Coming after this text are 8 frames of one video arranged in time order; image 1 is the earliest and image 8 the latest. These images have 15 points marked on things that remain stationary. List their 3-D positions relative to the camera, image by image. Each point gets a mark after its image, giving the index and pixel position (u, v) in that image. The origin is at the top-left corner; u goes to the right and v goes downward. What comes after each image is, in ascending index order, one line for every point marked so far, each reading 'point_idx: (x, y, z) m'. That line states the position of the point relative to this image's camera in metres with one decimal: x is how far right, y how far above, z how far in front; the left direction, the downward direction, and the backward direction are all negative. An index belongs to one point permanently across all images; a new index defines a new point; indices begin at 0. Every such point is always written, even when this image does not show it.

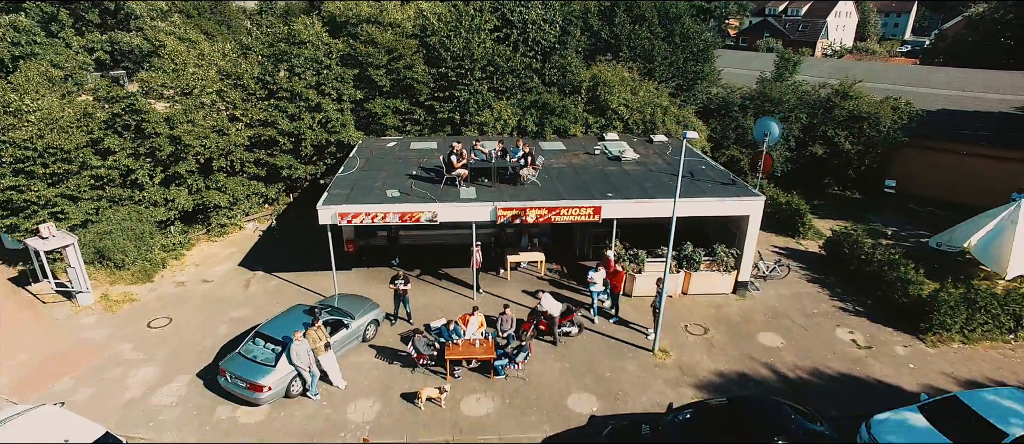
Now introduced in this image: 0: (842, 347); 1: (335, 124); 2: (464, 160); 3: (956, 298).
0: (+7.2, -2.6, +13.7) m
1: (-5.4, +2.9, +19.2) m
2: (-1.1, +1.5, +15.1) m
3: (+9.8, -1.7, +13.9) m
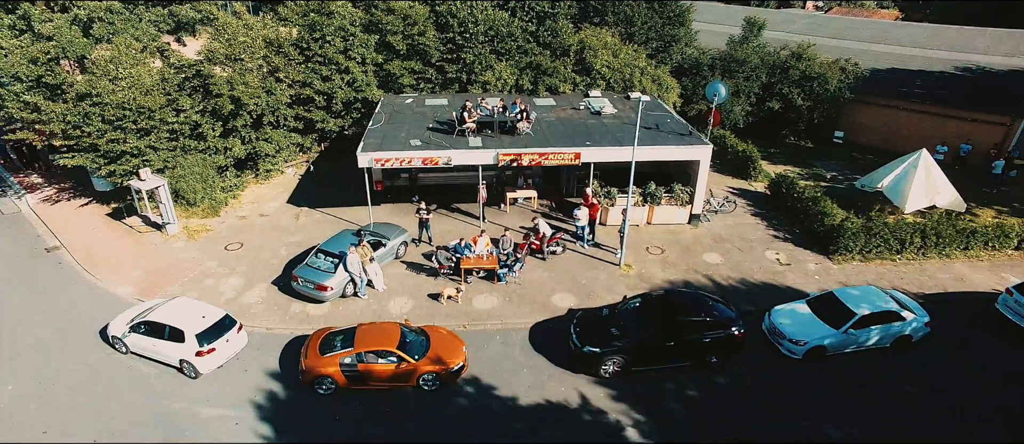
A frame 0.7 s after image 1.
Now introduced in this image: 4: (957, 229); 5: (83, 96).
0: (+7.1, -1.1, +17.6) m
1: (-5.4, +4.9, +22.7) m
2: (-1.1, +3.1, +18.8) m
3: (+9.7, -0.2, +17.8) m
4: (+12.7, -0.2, +18.2) m
5: (-12.1, +3.6, +18.0) m
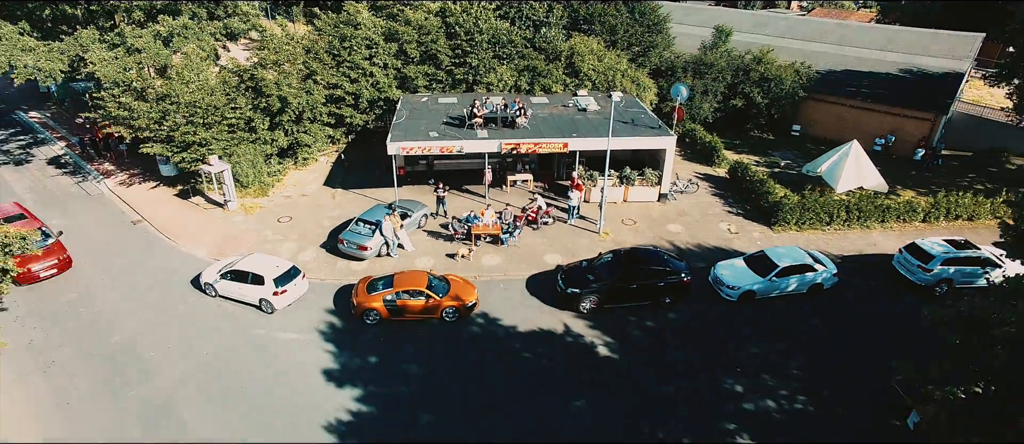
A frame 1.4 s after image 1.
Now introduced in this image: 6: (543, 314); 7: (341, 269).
0: (+7.1, -0.3, +21.7) m
1: (-5.4, +5.7, +26.7) m
2: (-1.1, +3.9, +22.8) m
3: (+9.7, +0.7, +21.9) m
4: (+12.7, +0.6, +22.3) m
5: (-12.1, +4.3, +22.1) m
6: (+0.8, -2.5, +17.3) m
7: (-5.2, -1.4, +19.2) m
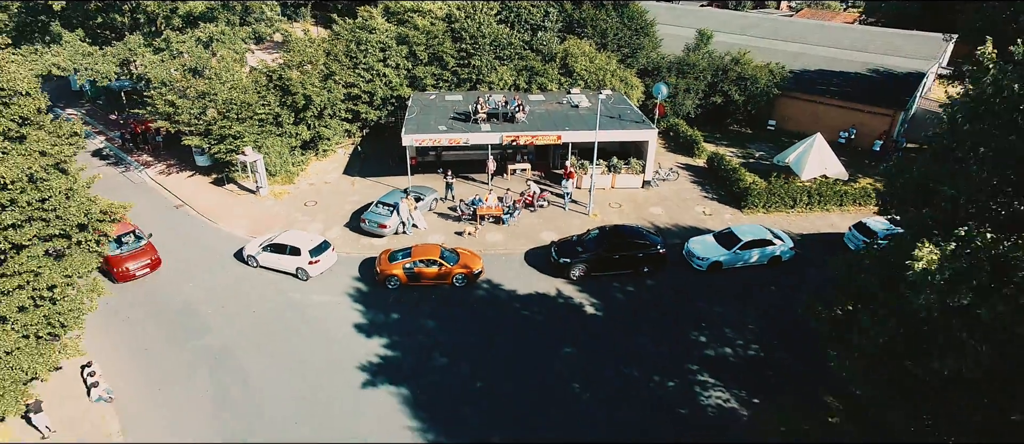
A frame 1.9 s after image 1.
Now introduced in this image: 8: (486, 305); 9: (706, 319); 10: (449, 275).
0: (+7.1, +0.4, +24.6) m
1: (-5.4, +6.4, +29.6) m
2: (-1.1, +4.6, +25.7) m
3: (+9.7, +1.3, +24.8) m
4: (+12.7, +1.2, +25.2) m
5: (-12.1, +5.0, +24.9) m
6: (+0.8, -1.9, +20.1) m
7: (-5.2, -0.8, +22.1) m
8: (-0.8, -2.5, +18.8) m
9: (+5.7, -2.8, +18.6) m
10: (-1.9, -1.6, +19.5) m
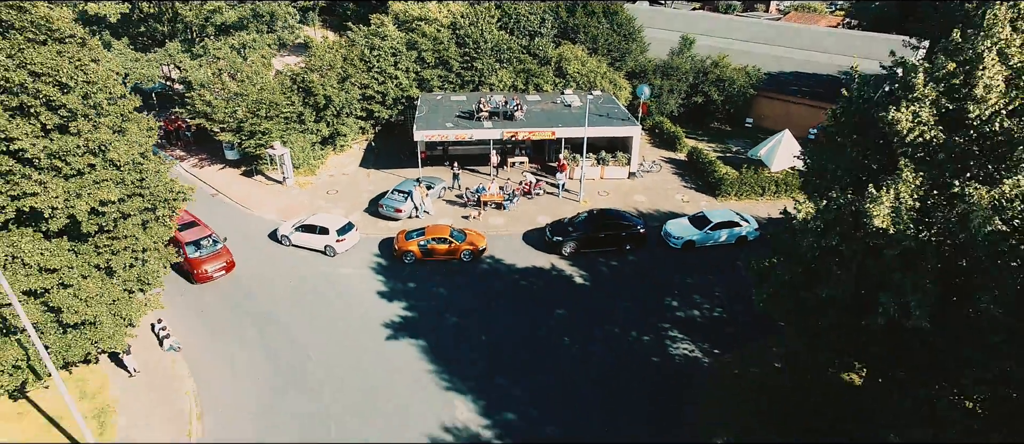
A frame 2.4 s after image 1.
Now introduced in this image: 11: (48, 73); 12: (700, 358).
0: (+7.1, +1.0, +27.7) m
1: (-5.5, +7.0, +32.6) m
2: (-1.1, +5.2, +28.7) m
3: (+9.7, +1.9, +27.9) m
4: (+12.7, +1.9, +28.3) m
5: (-12.1, +5.5, +27.9) m
6: (+0.8, -1.3, +23.2) m
7: (-5.2, -0.2, +25.1) m
8: (-0.8, -1.9, +21.9) m
9: (+5.7, -2.2, +21.7) m
10: (-1.9, -1.0, +22.6) m
11: (-9.4, +3.0, +13.0) m
12: (+5.4, -3.9, +18.2) m
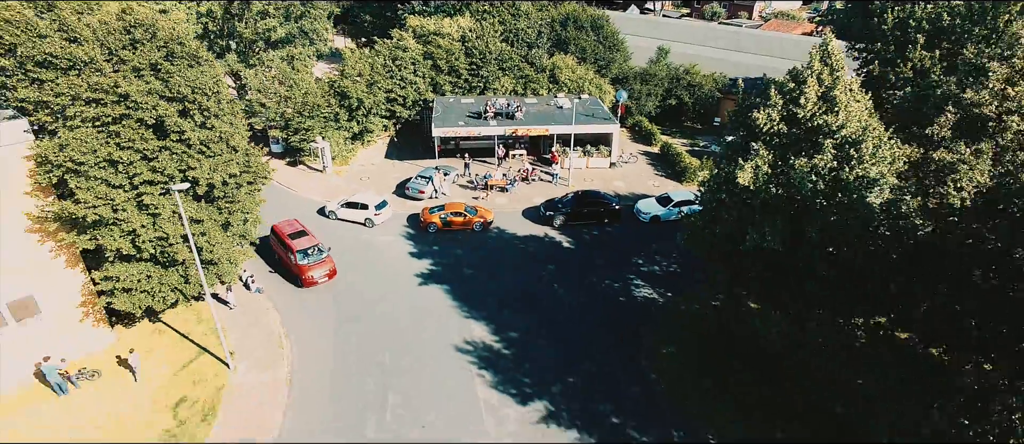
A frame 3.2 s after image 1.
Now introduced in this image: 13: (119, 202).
0: (+7.2, +1.9, +33.6) m
1: (-5.4, +7.9, +38.4) m
2: (-1.1, +6.2, +34.6) m
3: (+9.8, +2.9, +33.8) m
4: (+12.8, +2.8, +34.2) m
5: (-12.1, +6.5, +33.7) m
6: (+0.9, -0.3, +29.1) m
7: (-5.1, +0.8, +31.0) m
8: (-0.7, -0.9, +27.8) m
9: (+5.8, -1.2, +27.6) m
10: (-1.8, 0.0, +28.4) m
11: (-9.3, +4.0, +18.8) m
12: (+5.5, -2.9, +24.0) m
13: (-10.6, +0.6, +17.1) m
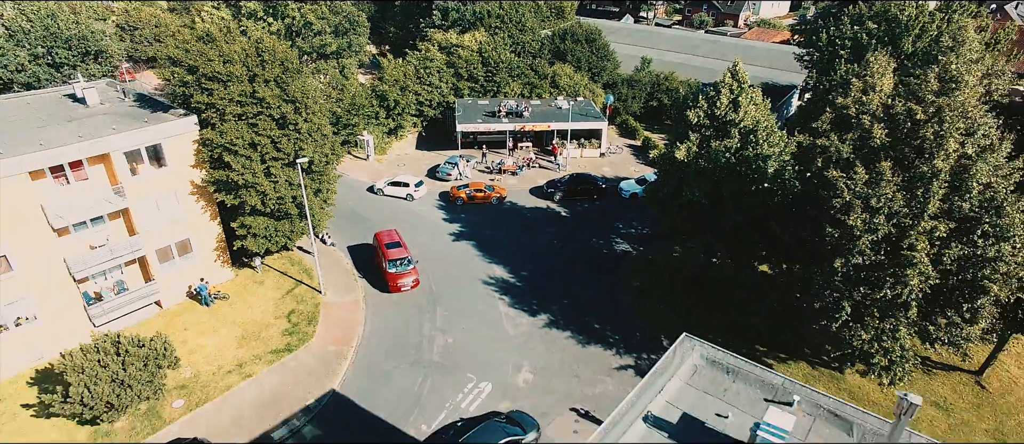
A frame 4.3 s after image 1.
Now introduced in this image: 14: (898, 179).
0: (+7.7, +3.3, +41.4) m
1: (-4.9, +9.3, +46.3) m
2: (-0.5, +7.6, +42.4) m
3: (+10.3, +4.3, +41.6) m
4: (+13.3, +4.2, +42.0) m
5: (-11.5, +8.0, +41.6) m
6: (+1.4, +1.1, +36.9) m
7: (-4.6, +2.2, +38.8) m
8: (-0.2, +0.5, +35.6) m
9: (+6.3, +0.2, +35.4) m
10: (-1.3, +1.4, +36.2) m
11: (-8.8, +5.4, +26.6) m
12: (+6.0, -1.5, +31.8) m
13: (-10.1, +2.1, +24.9) m
14: (+10.6, +1.2, +17.5) m
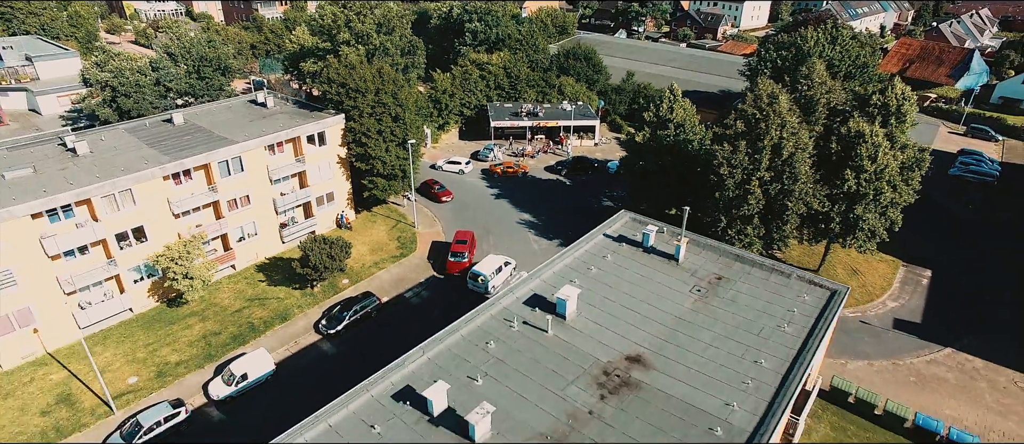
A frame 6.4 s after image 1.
0: (+9.3, +5.9, +56.9) m
1: (-3.2, +12.0, +61.8) m
2: (+1.1, +10.2, +57.9) m
3: (+11.9, +6.8, +57.1) m
4: (+14.9, +6.7, +57.5) m
5: (-9.9, +10.6, +57.1) m
6: (+3.0, +3.7, +52.4) m
7: (-3.0, +4.8, +54.3) m
8: (+1.4, +3.1, +51.1) m
9: (+7.9, +2.8, +50.9) m
10: (+0.3, +4.0, +51.8) m
11: (-7.2, +8.1, +42.1) m
12: (+7.6, +1.1, +47.4) m
13: (-8.5, +4.7, +40.5) m
14: (+12.3, +3.8, +33.1) m
